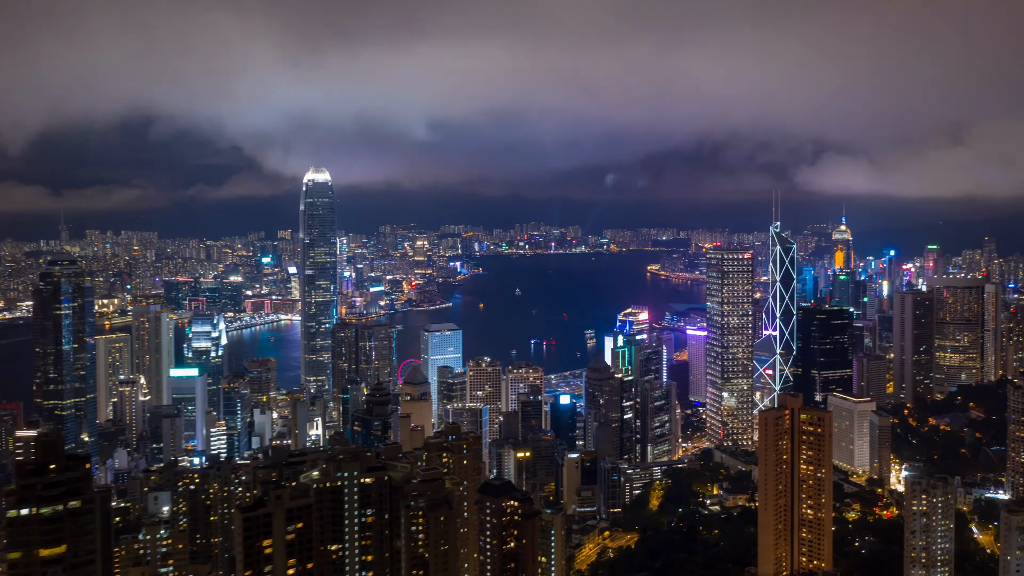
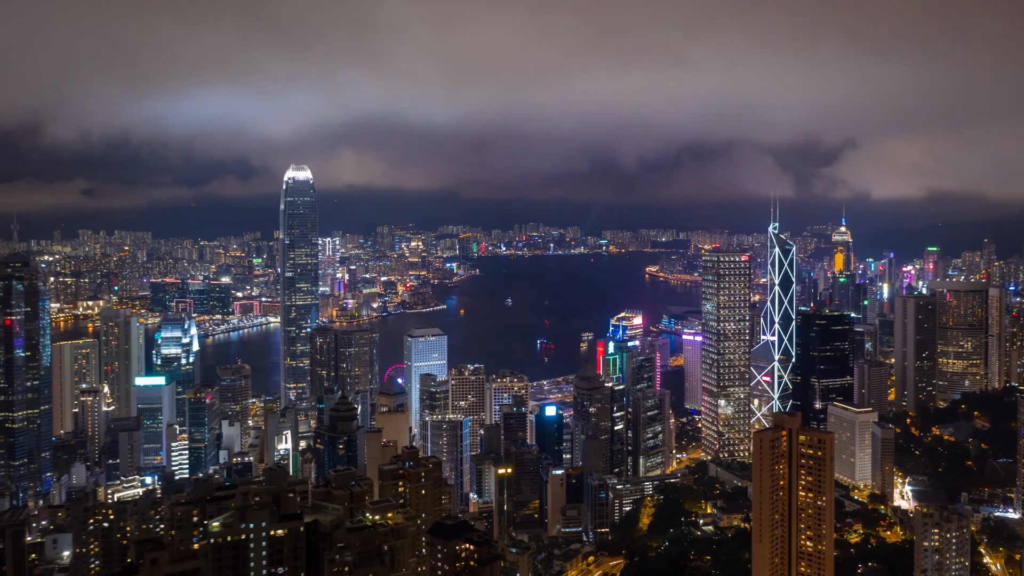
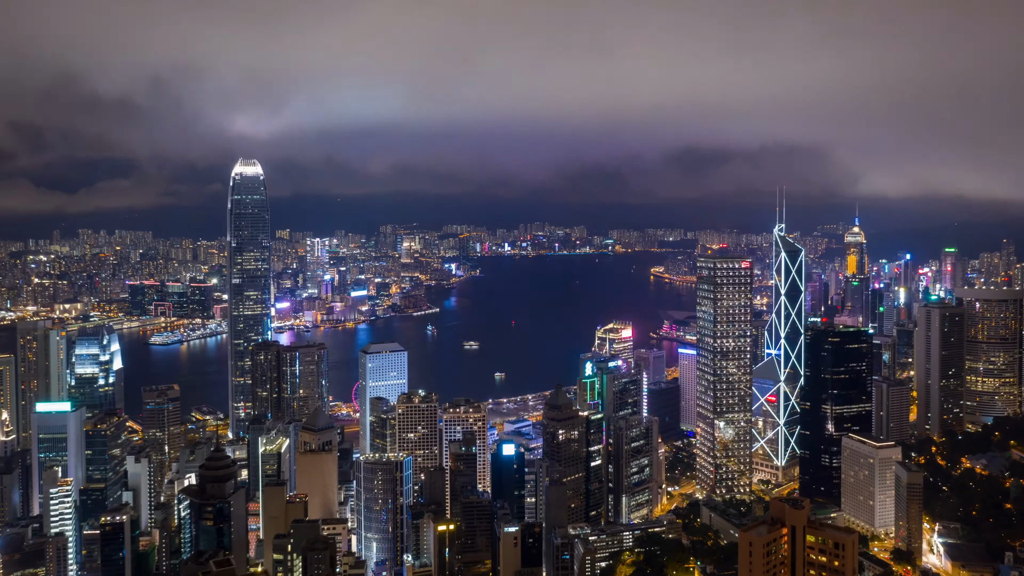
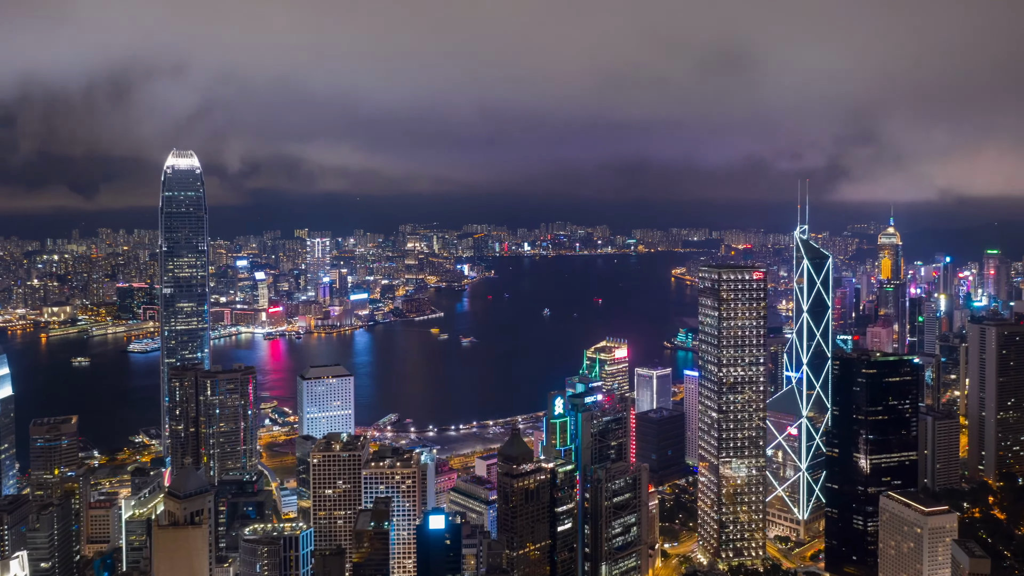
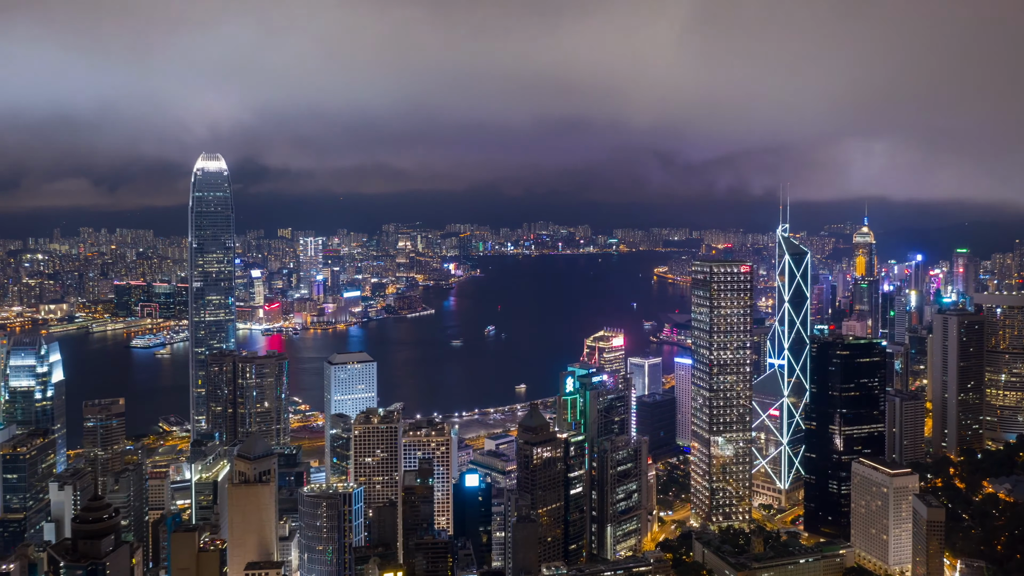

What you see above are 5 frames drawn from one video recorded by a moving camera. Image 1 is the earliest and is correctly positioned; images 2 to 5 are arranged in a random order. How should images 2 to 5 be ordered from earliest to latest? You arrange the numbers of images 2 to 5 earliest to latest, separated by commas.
2, 3, 5, 4
